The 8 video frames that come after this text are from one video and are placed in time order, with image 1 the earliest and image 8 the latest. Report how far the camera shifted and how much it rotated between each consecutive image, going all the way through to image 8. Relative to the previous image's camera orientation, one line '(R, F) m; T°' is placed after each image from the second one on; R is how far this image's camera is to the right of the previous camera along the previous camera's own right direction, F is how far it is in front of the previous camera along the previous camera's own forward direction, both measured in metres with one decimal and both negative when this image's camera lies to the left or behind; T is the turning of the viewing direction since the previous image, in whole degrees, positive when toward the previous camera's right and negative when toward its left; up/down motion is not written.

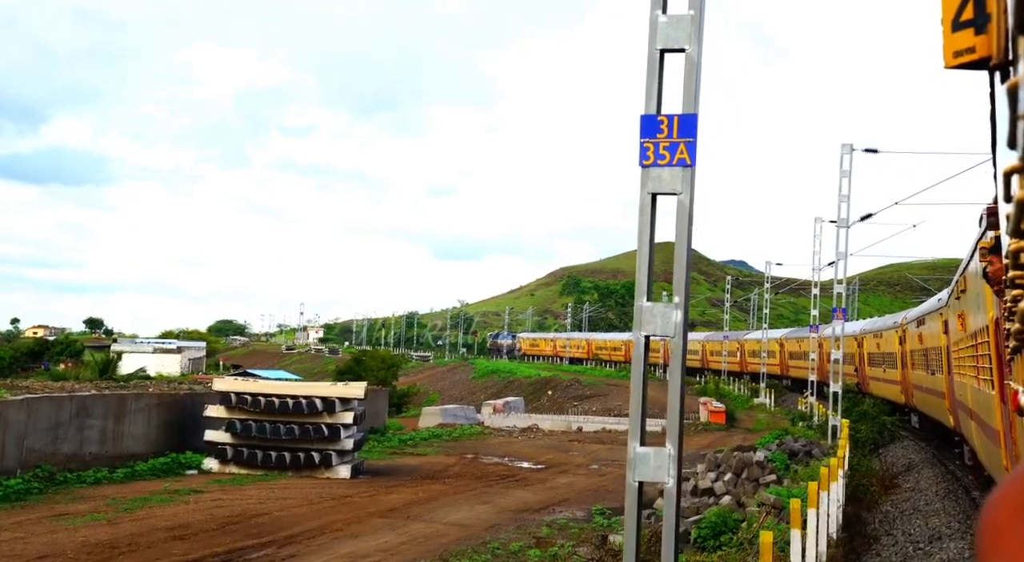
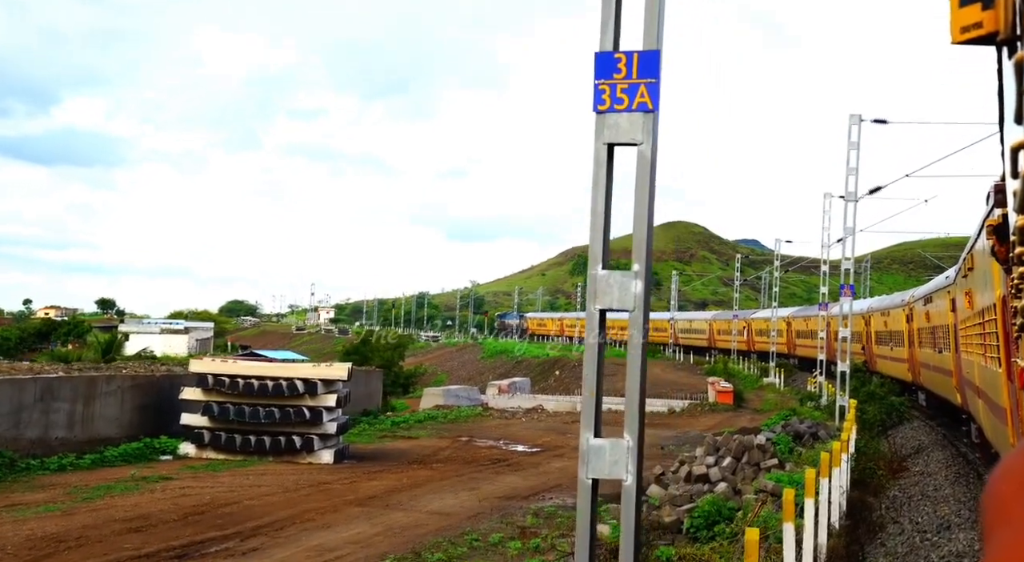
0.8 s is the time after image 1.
(+0.4, +0.8) m; -1°
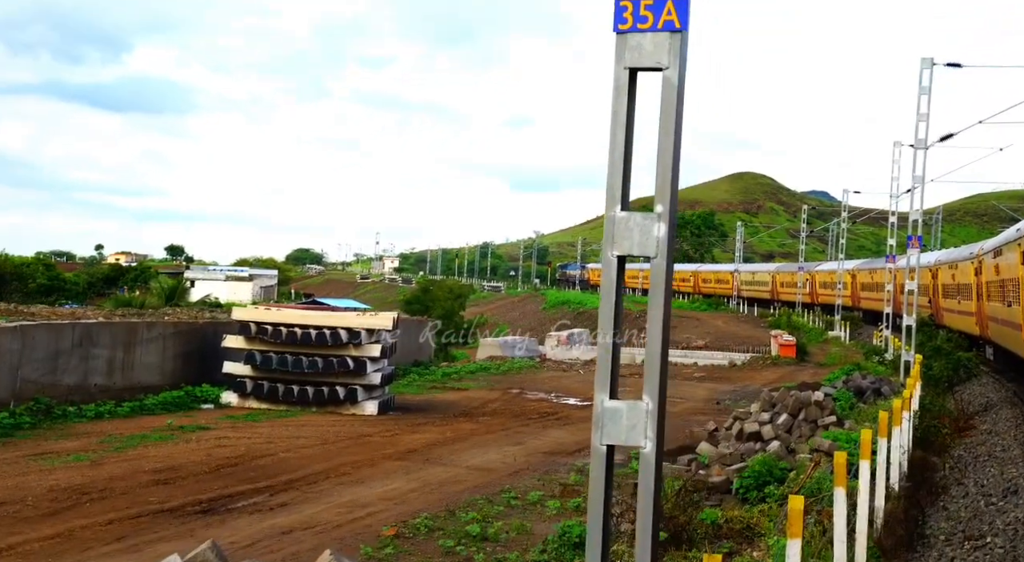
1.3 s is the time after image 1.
(+0.2, +0.6) m; -3°
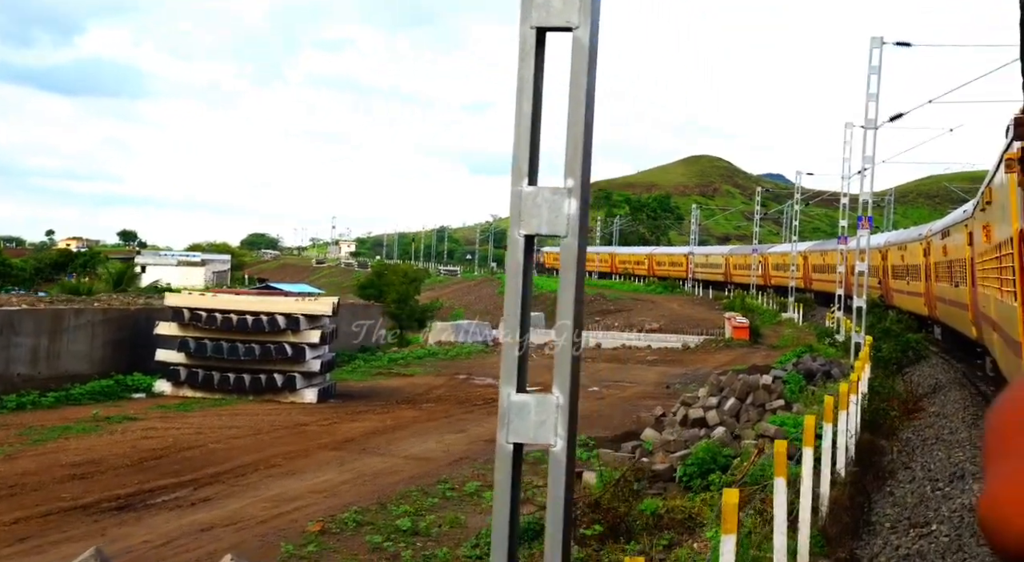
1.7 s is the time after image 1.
(+0.2, +0.4) m; +2°
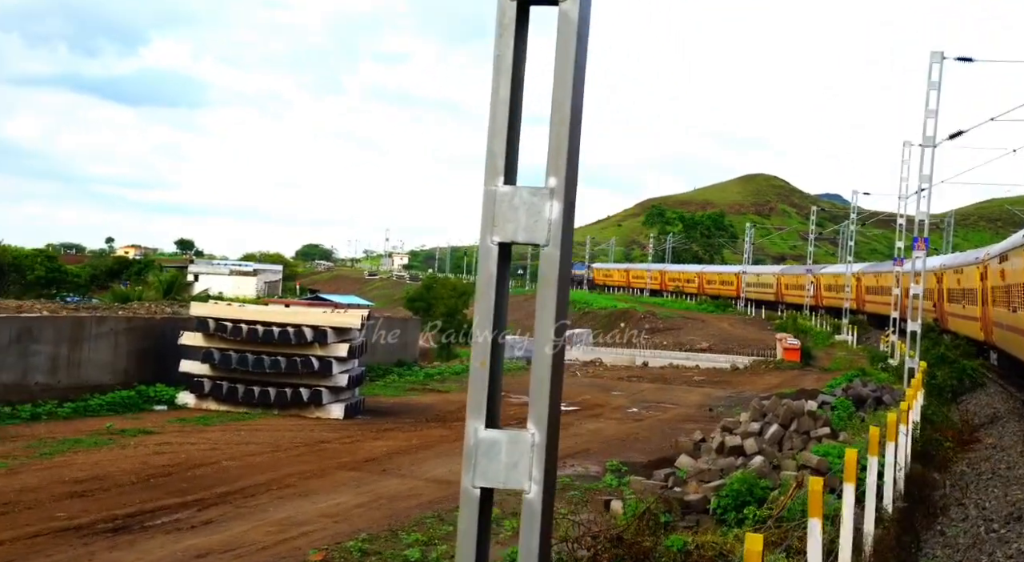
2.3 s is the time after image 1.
(+0.3, +0.6) m; -3°
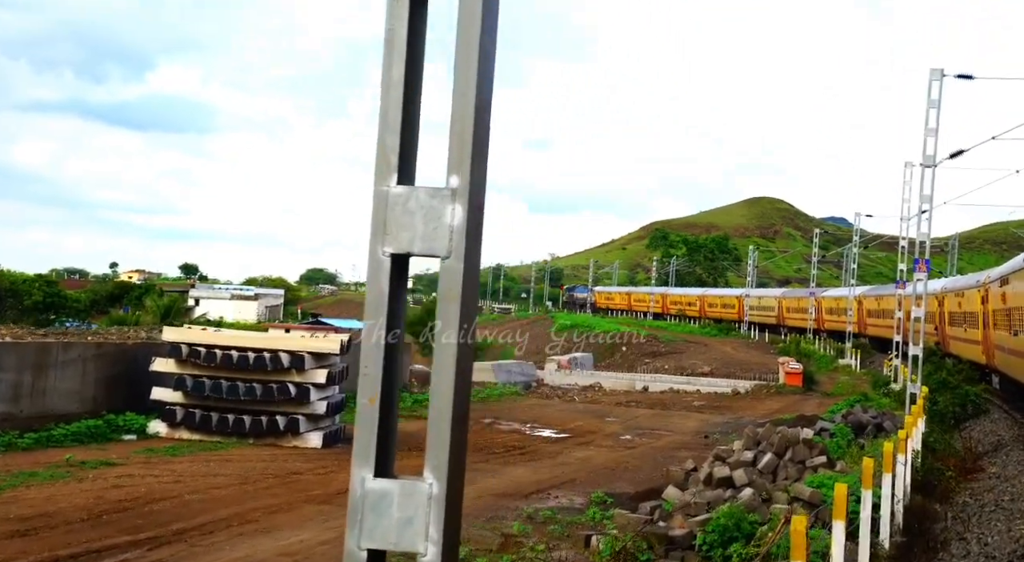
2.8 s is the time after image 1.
(+0.3, +0.6) m; 0°
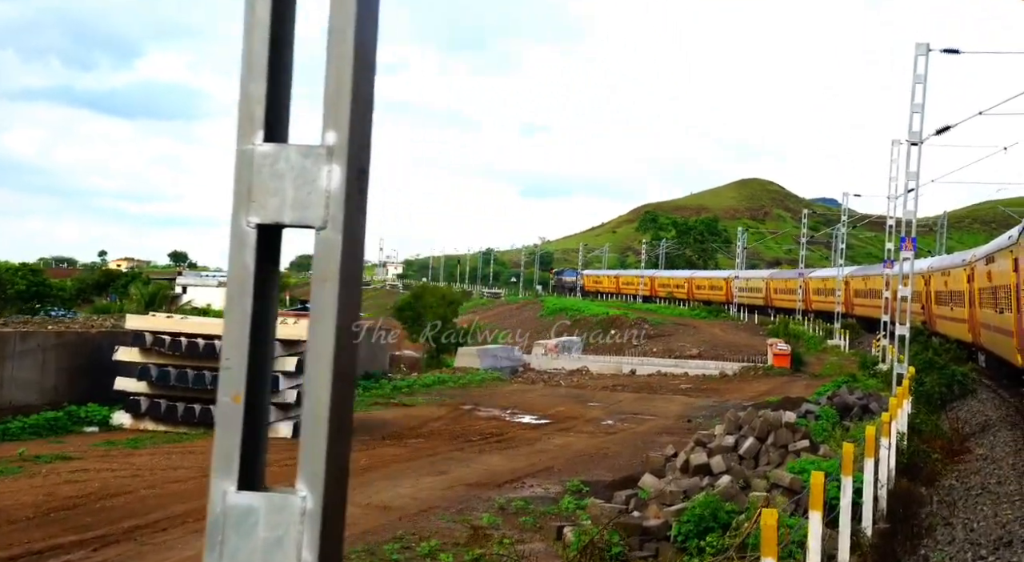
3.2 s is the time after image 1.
(+0.2, +0.5) m; 0°
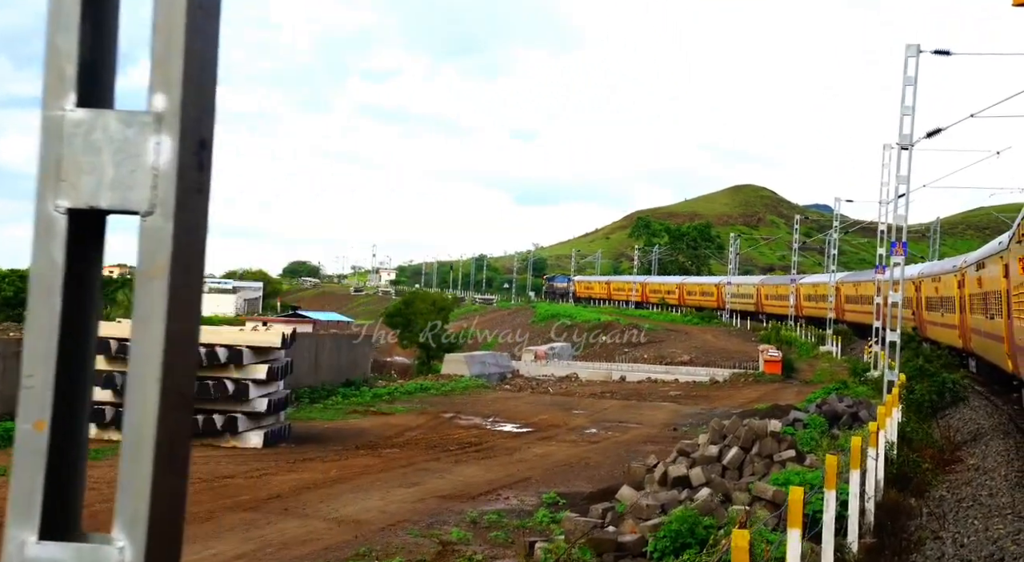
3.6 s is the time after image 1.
(+0.2, +0.5) m; 0°
